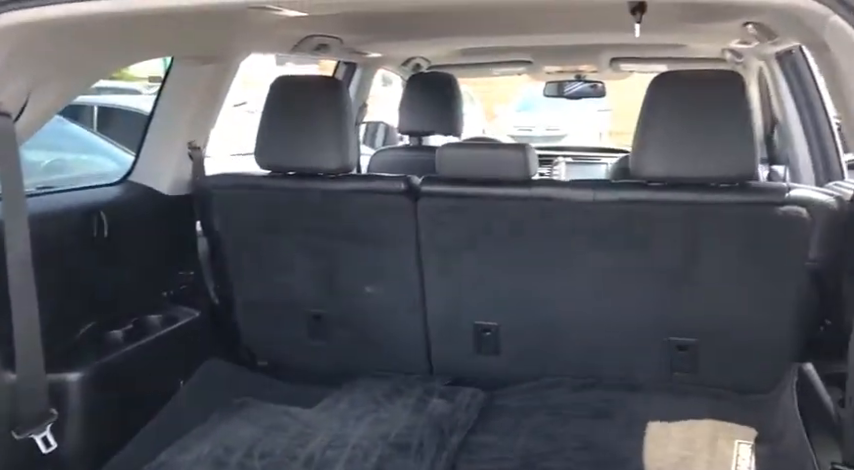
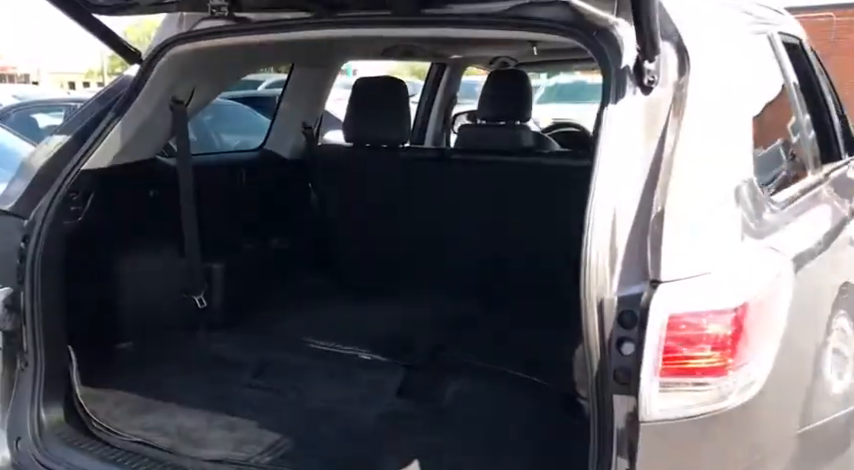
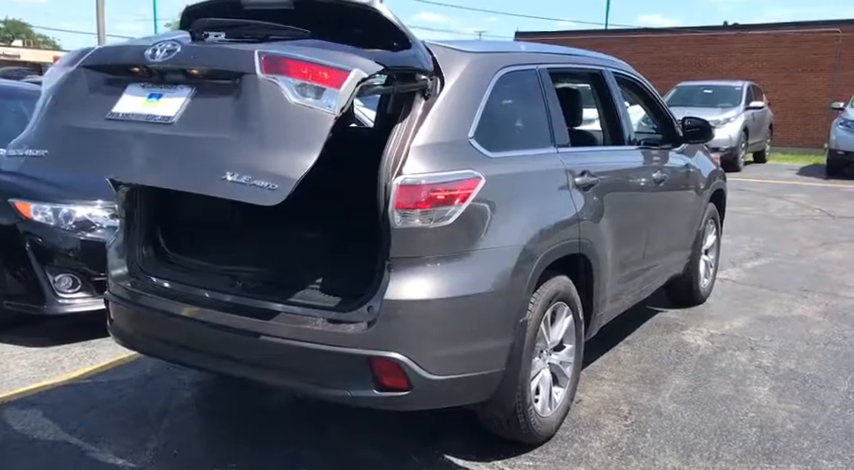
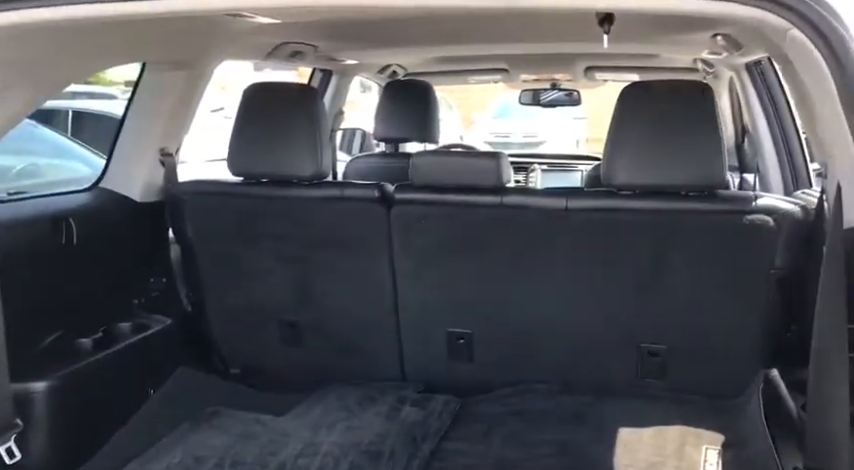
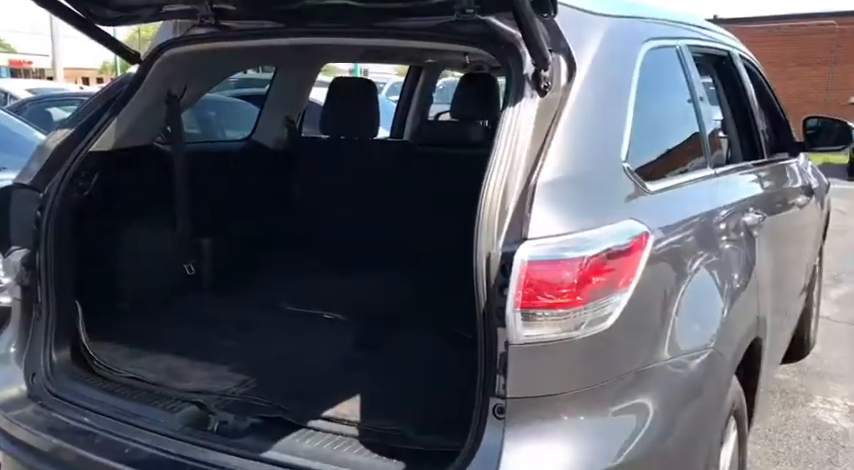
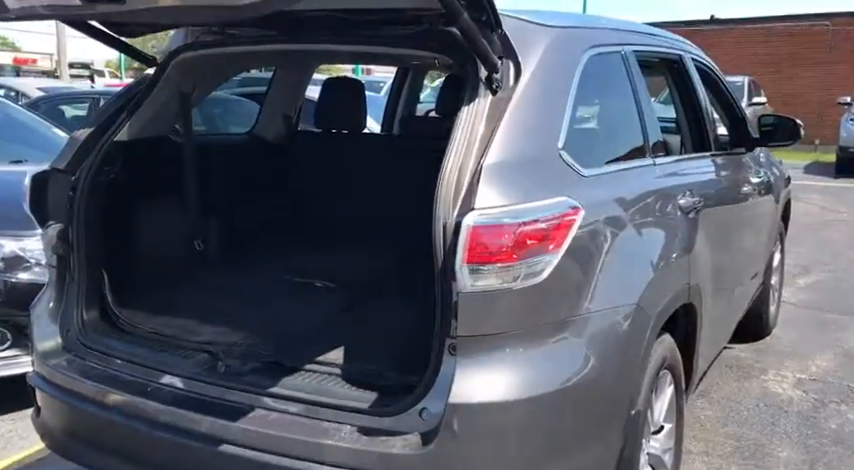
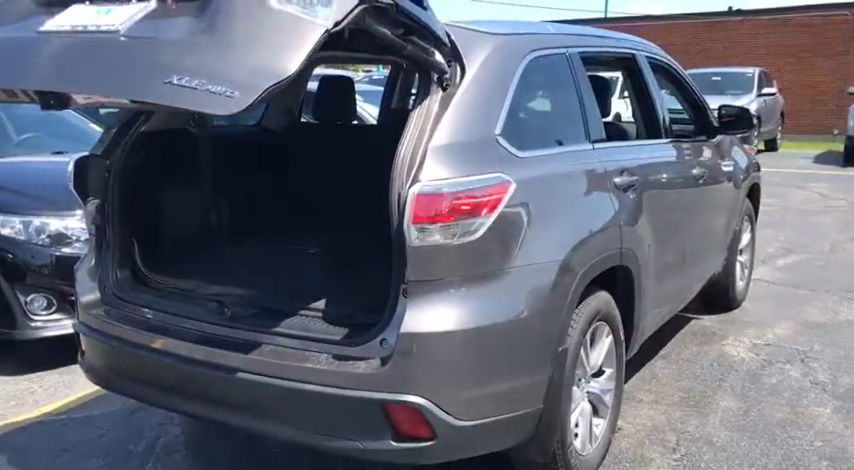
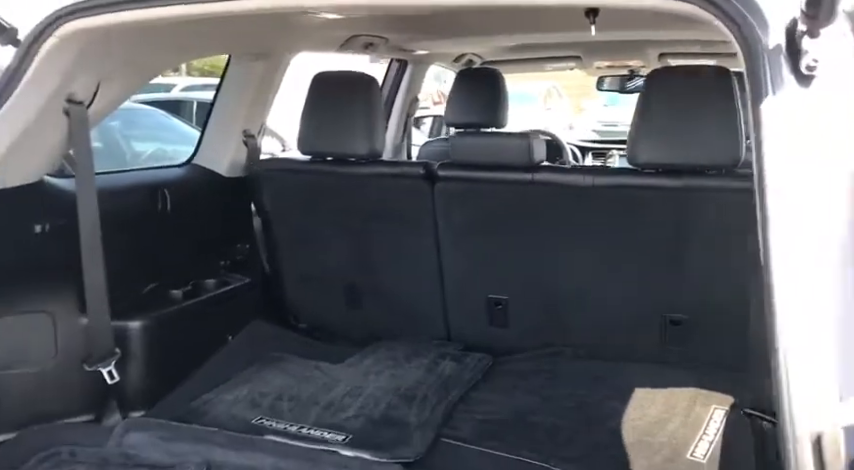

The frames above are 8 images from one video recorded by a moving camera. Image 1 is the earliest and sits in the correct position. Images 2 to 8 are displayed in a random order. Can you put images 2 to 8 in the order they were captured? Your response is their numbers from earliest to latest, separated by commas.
4, 8, 2, 5, 6, 7, 3
